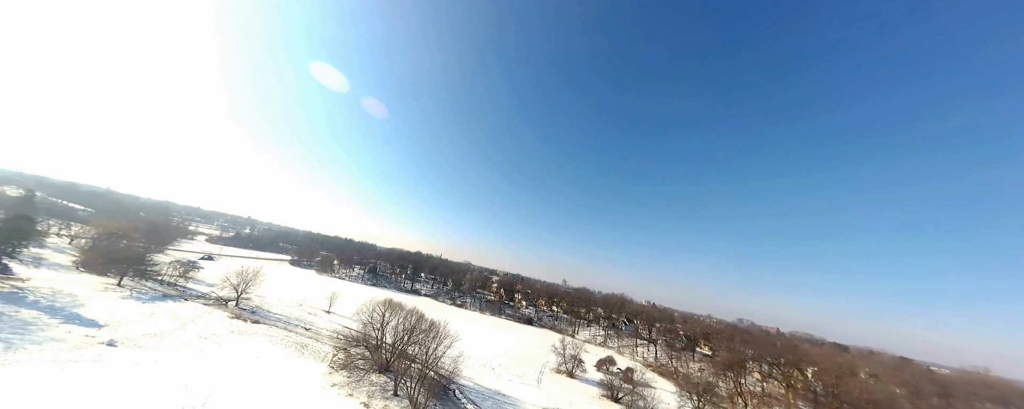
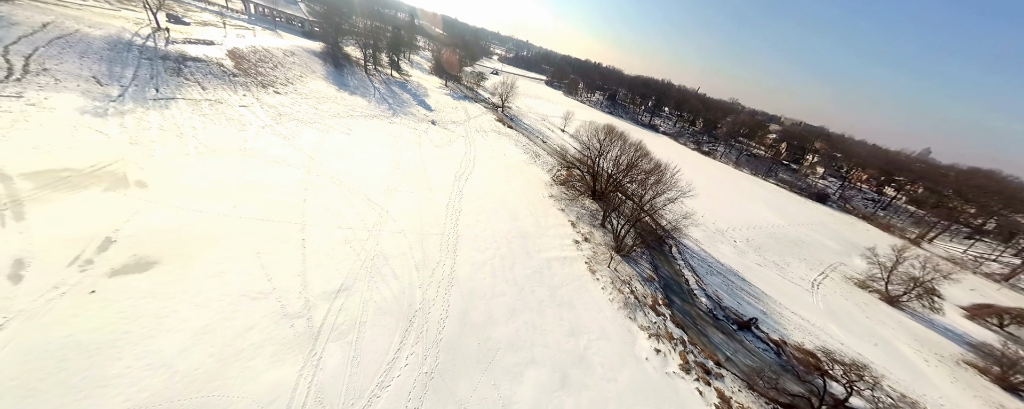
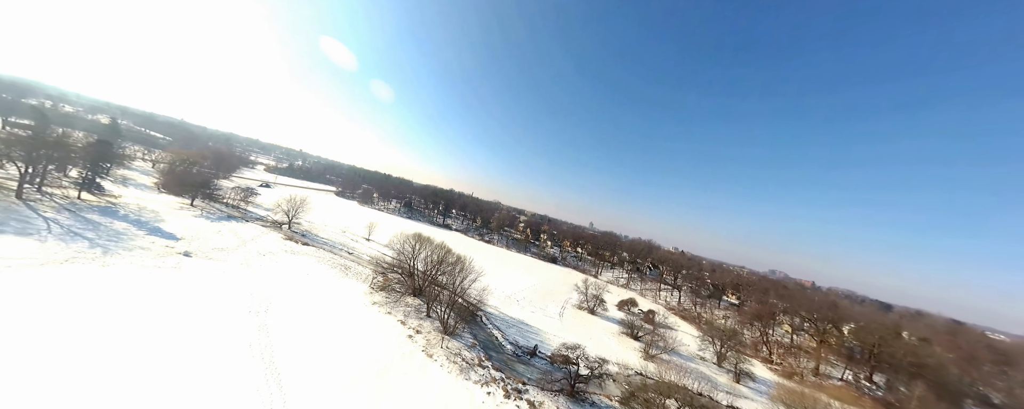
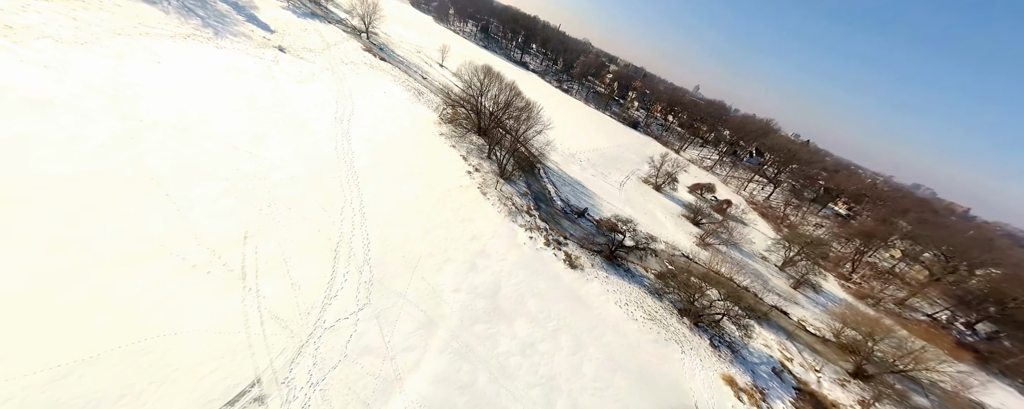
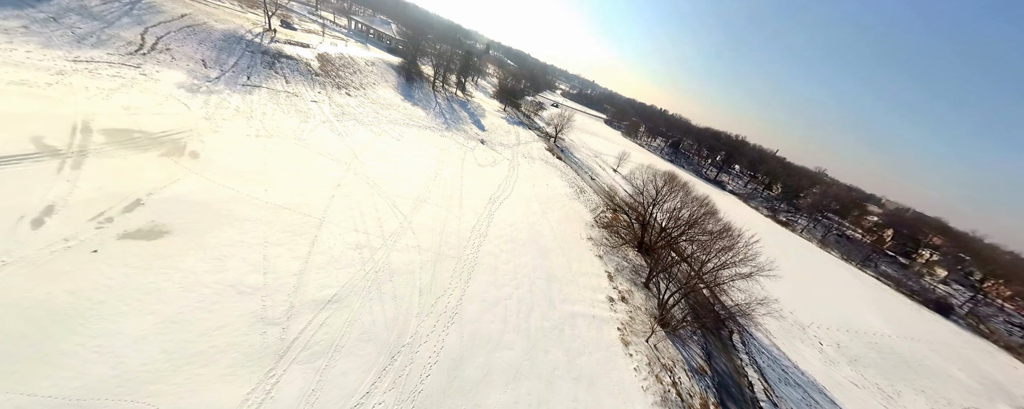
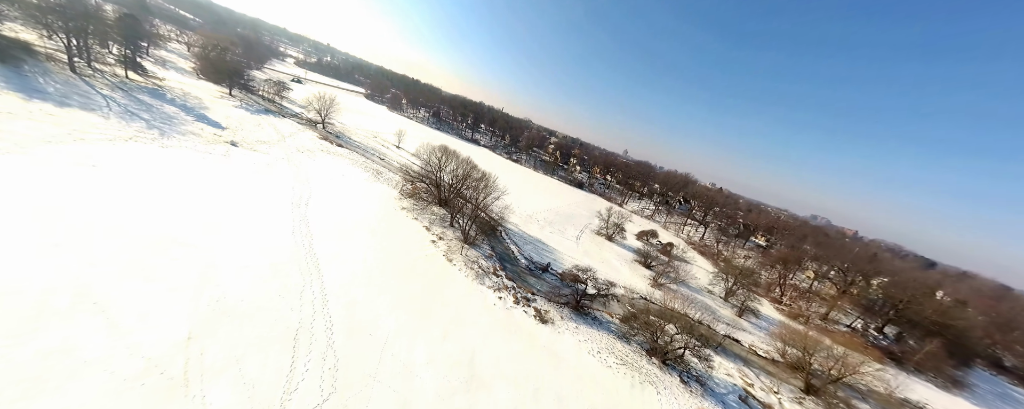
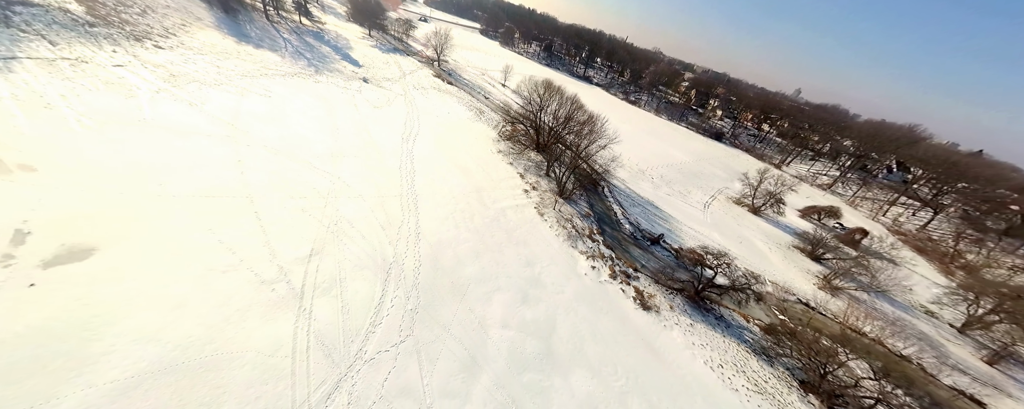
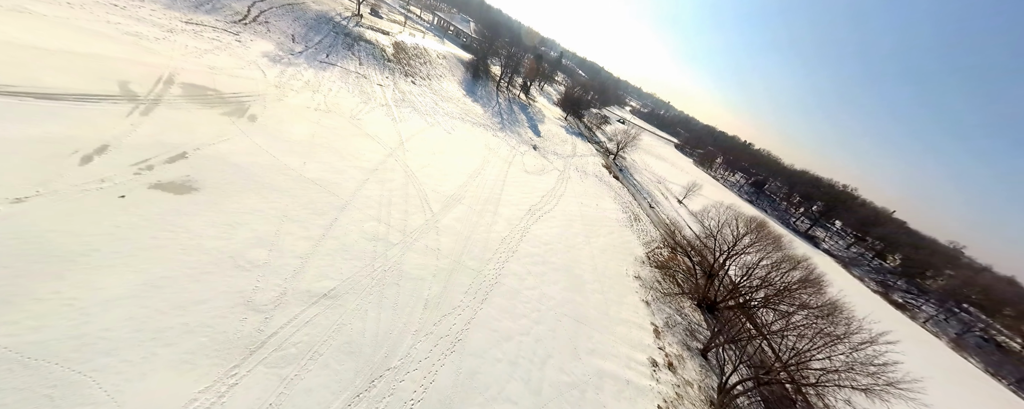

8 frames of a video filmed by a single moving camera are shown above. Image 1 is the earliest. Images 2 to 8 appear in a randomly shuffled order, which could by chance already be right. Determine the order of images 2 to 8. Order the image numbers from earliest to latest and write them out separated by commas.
3, 6, 4, 7, 2, 5, 8
